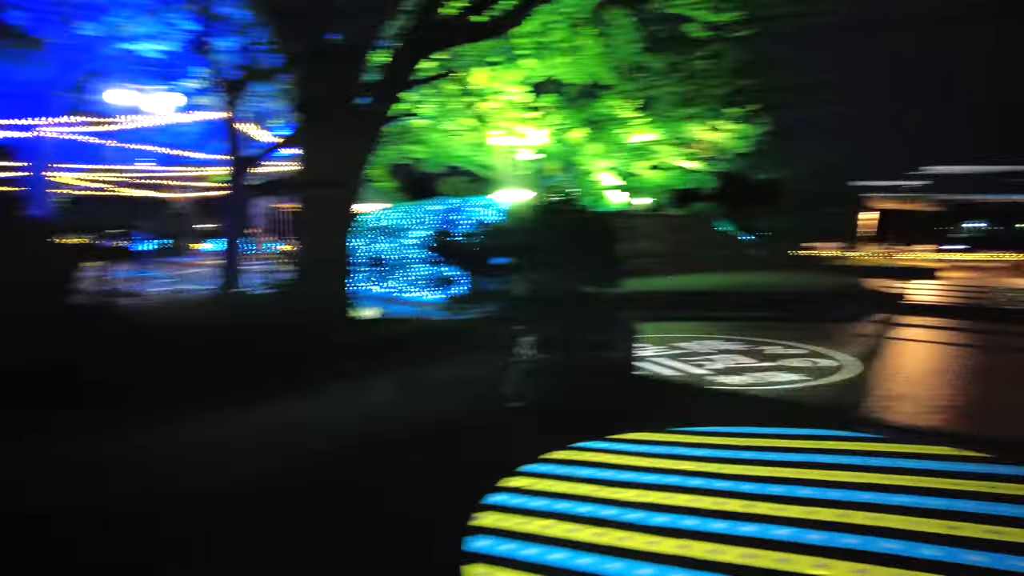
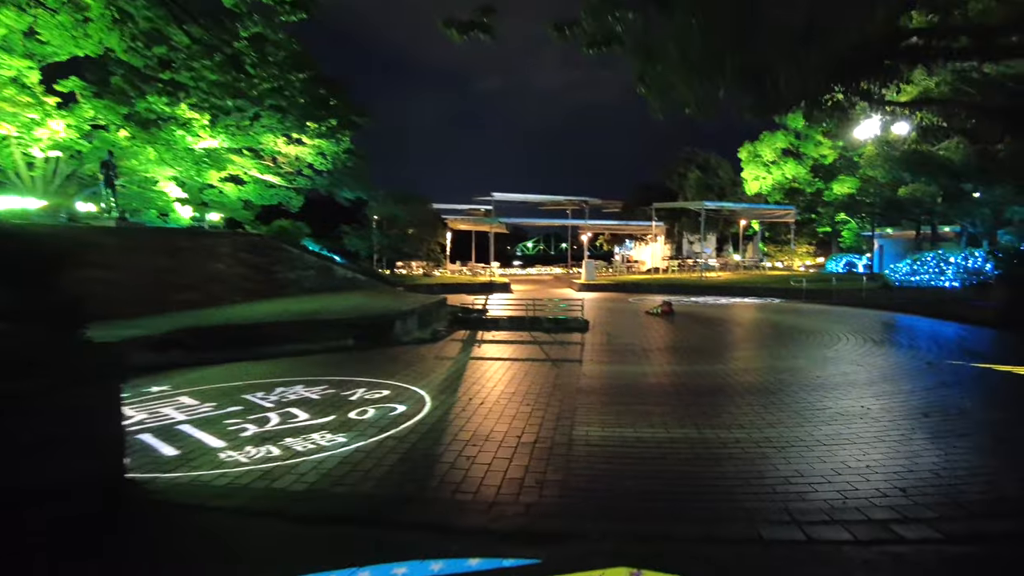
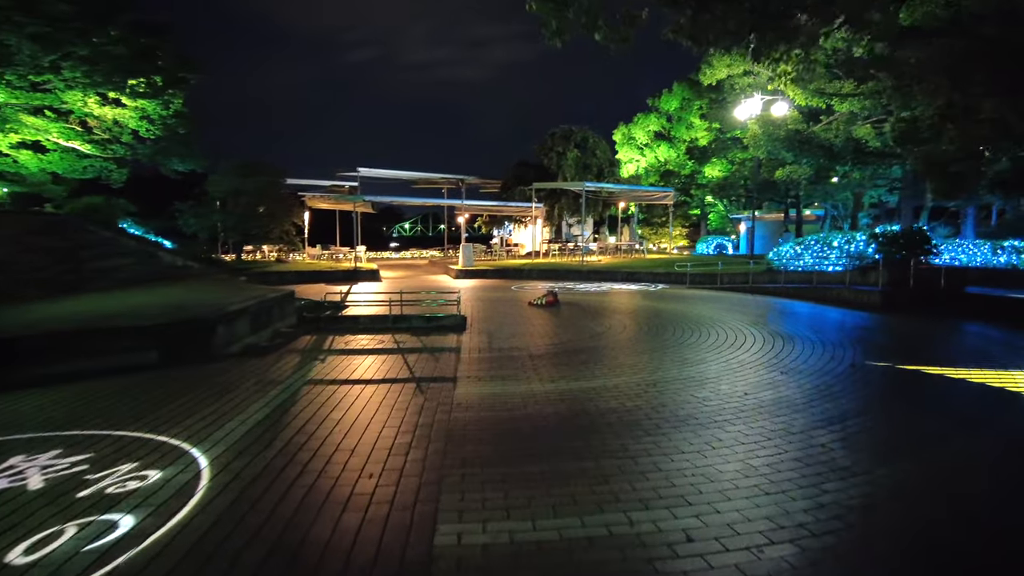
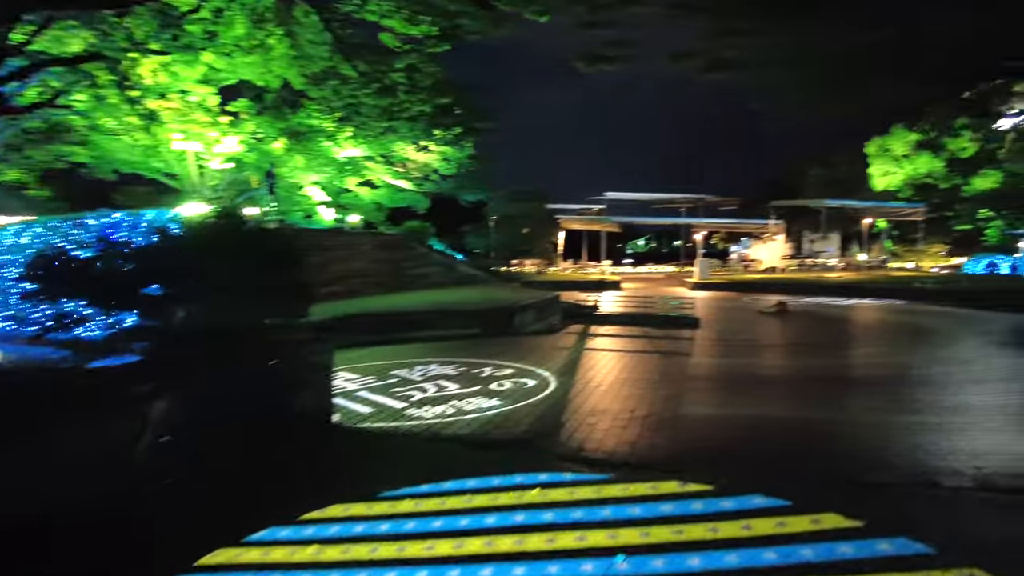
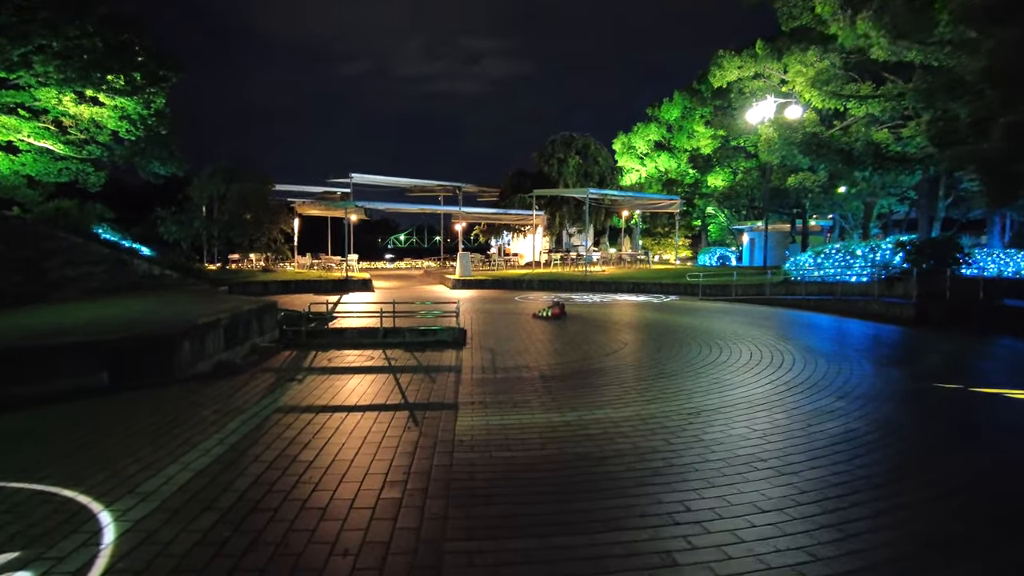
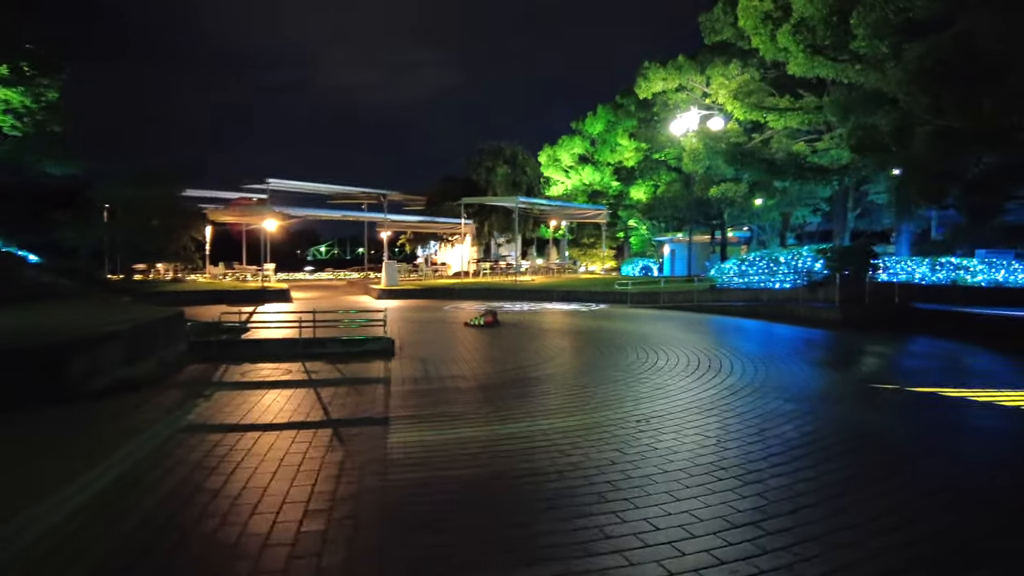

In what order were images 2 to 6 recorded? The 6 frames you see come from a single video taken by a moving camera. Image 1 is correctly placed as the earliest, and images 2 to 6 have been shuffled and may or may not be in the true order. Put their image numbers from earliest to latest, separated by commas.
4, 2, 3, 5, 6
